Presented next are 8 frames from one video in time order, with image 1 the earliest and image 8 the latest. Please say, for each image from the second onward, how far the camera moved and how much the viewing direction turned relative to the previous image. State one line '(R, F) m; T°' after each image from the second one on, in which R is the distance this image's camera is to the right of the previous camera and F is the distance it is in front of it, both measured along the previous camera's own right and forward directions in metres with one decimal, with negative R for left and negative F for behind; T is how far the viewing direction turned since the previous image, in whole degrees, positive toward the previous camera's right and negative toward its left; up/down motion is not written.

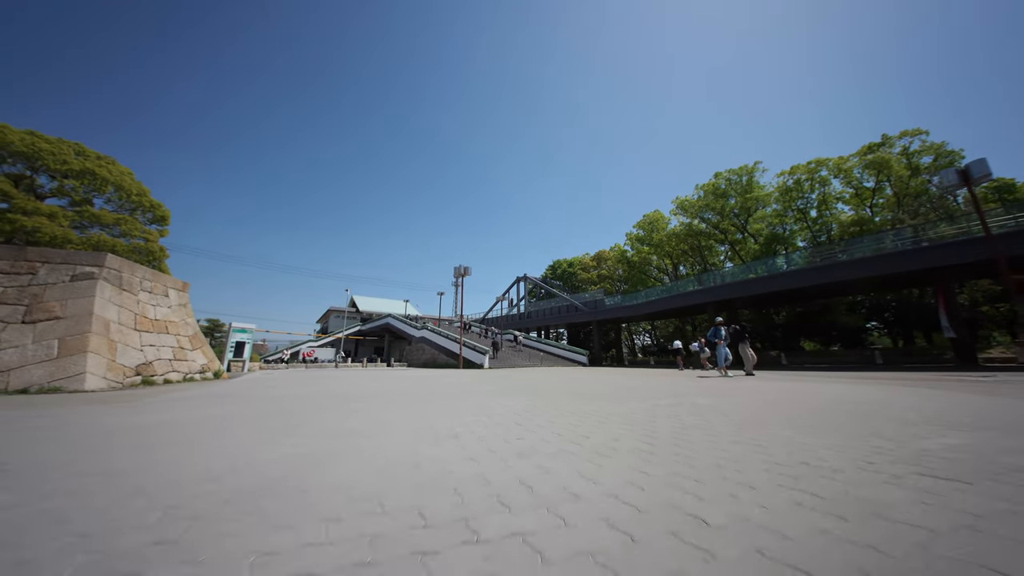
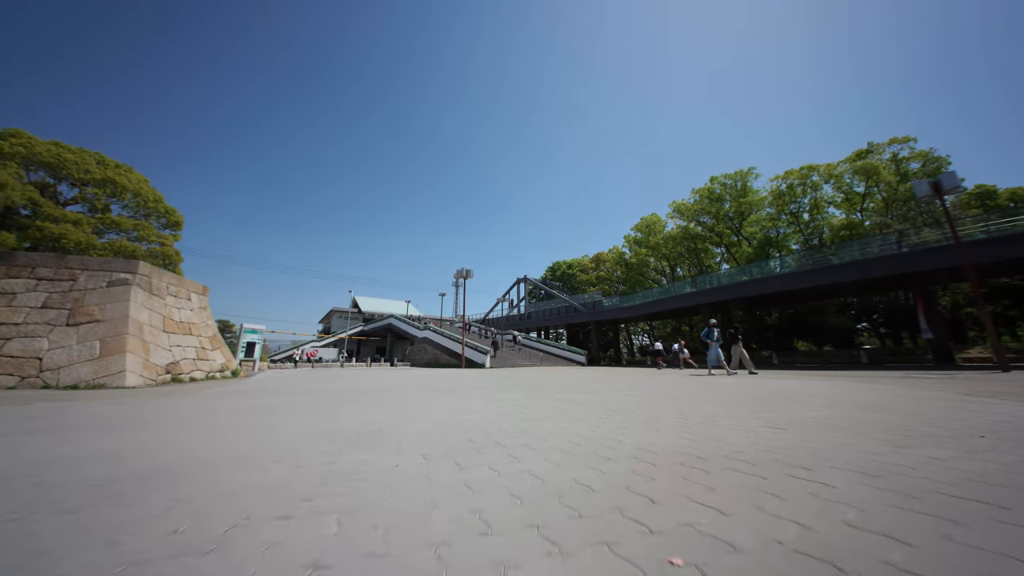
(0.0, -0.4) m; 0°
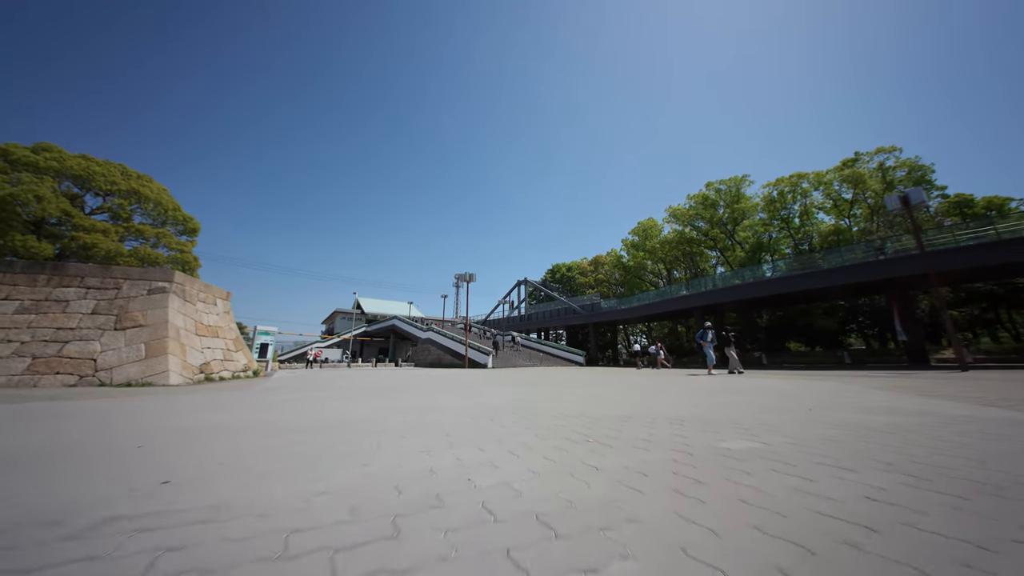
(0.0, -0.6) m; 0°
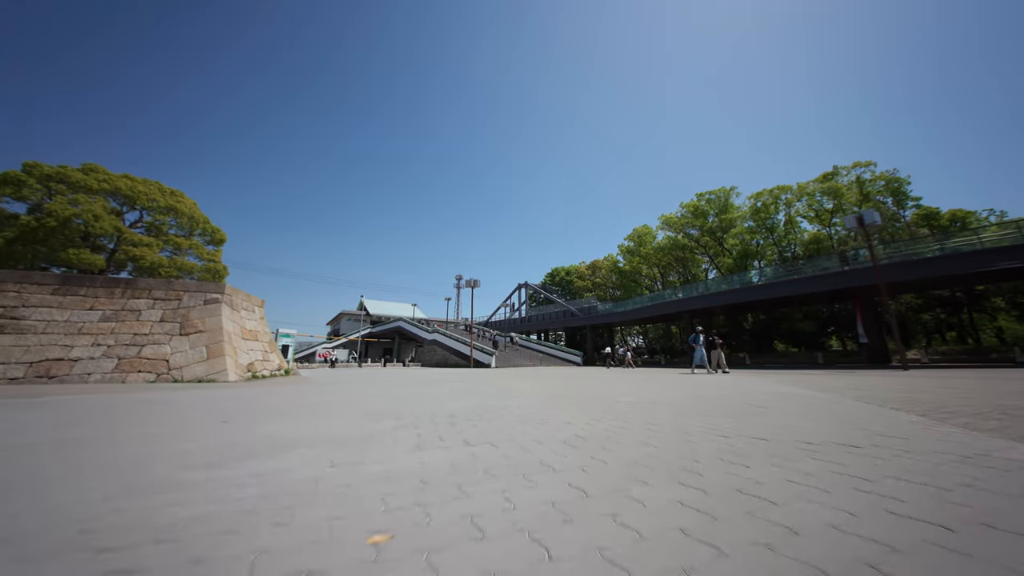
(-0.1, -1.0) m; 0°
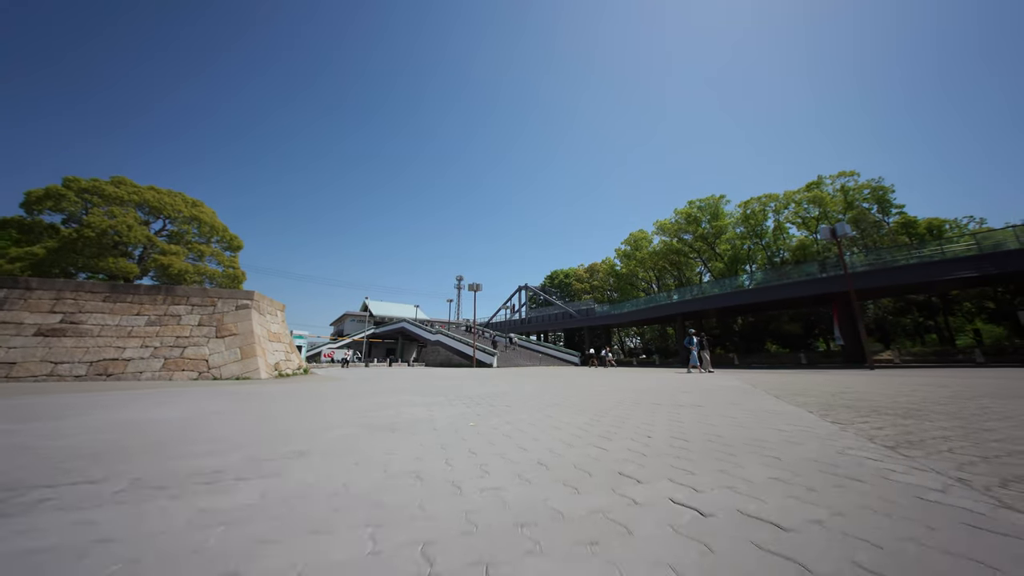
(0.0, -0.8) m; 0°
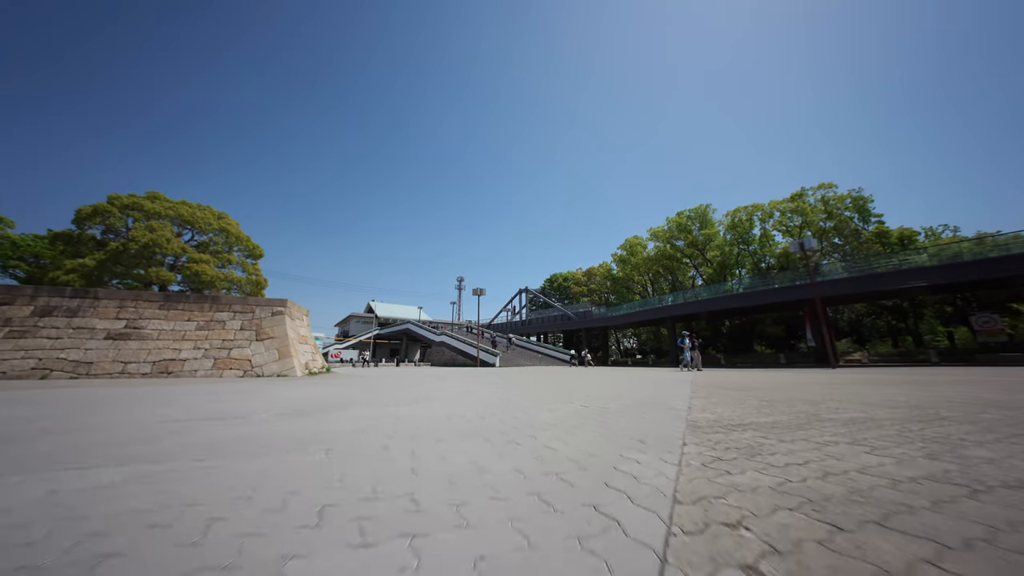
(-0.1, -1.1) m; 0°
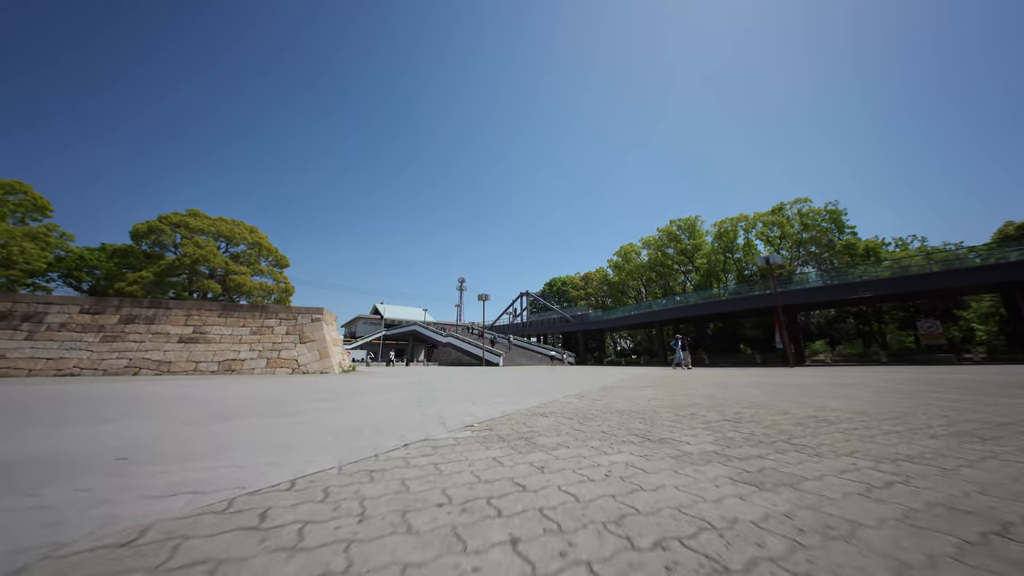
(-0.1, -1.5) m; 0°
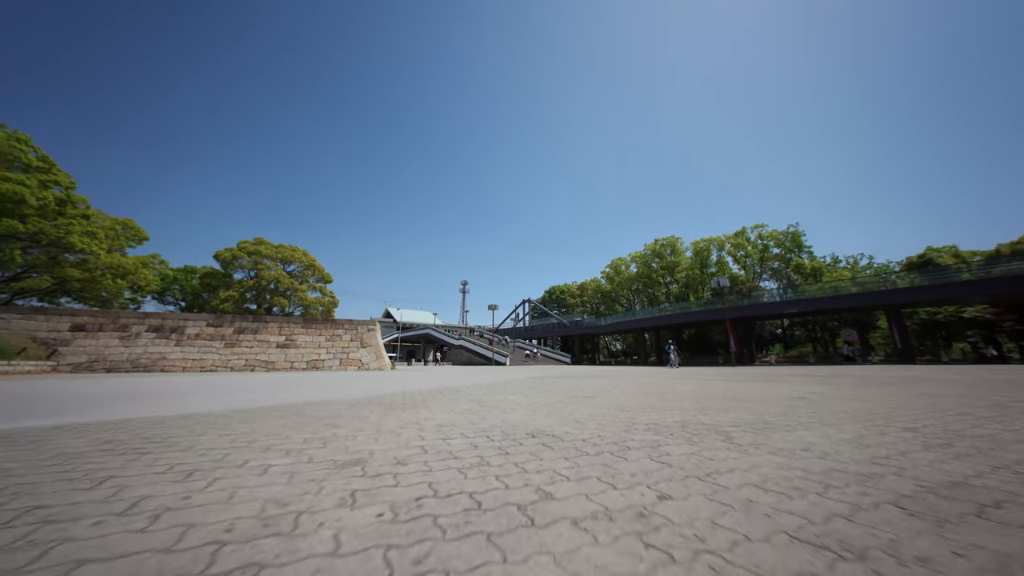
(-0.3, -3.3) m; 0°
